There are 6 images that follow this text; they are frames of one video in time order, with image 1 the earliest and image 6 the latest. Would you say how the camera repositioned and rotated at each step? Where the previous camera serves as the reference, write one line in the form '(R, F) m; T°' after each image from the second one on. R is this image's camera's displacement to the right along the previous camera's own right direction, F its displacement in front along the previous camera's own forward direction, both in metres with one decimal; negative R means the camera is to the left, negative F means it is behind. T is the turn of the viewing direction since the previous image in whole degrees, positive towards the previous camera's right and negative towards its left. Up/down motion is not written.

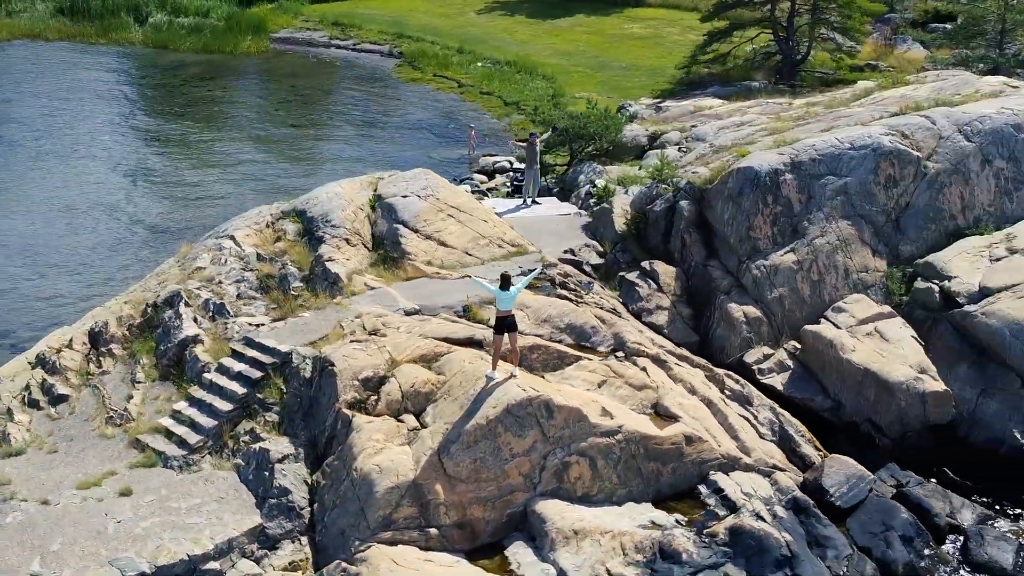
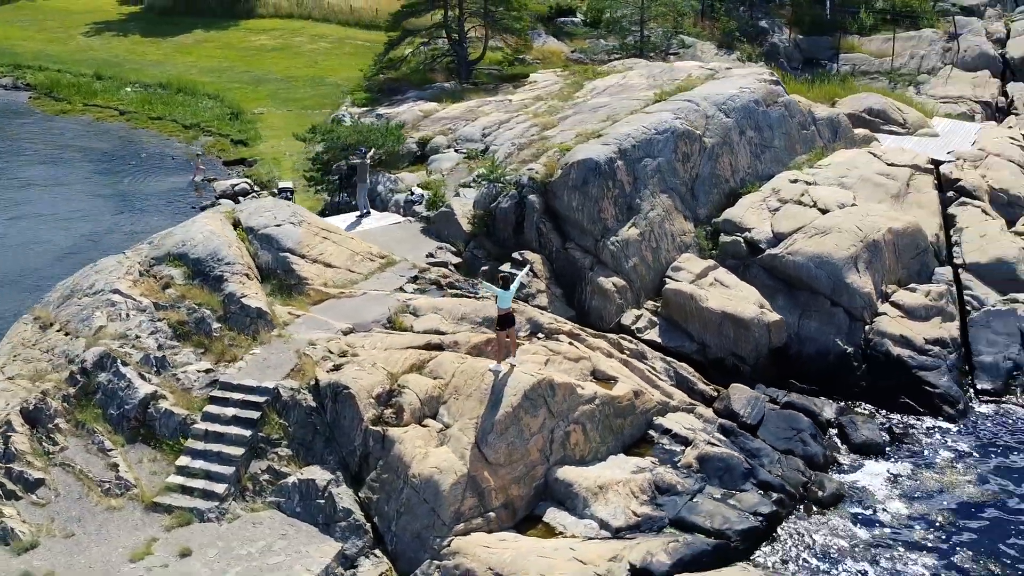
(-7.4, -0.5) m; +23°
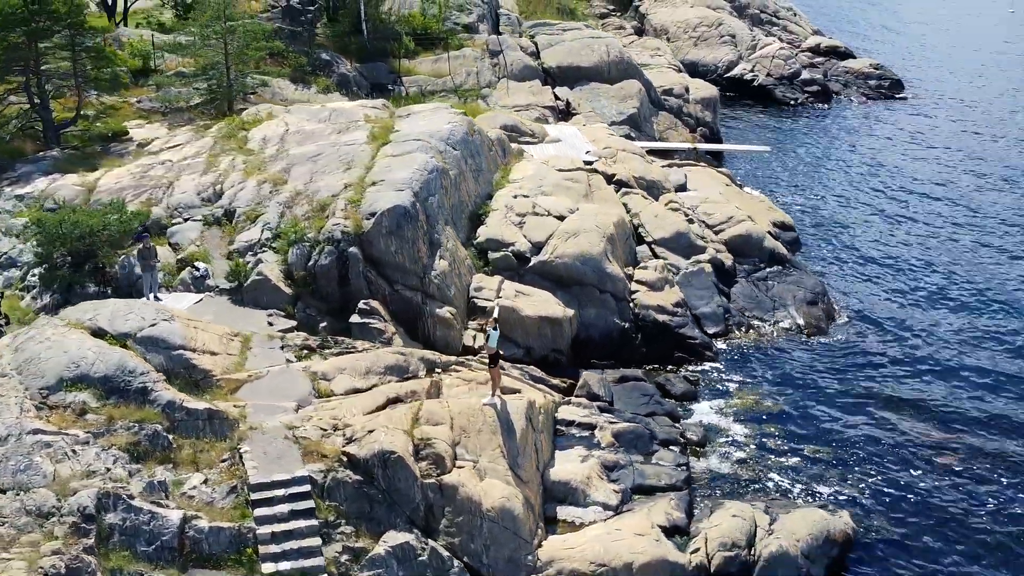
(-10.6, +0.4) m; +31°
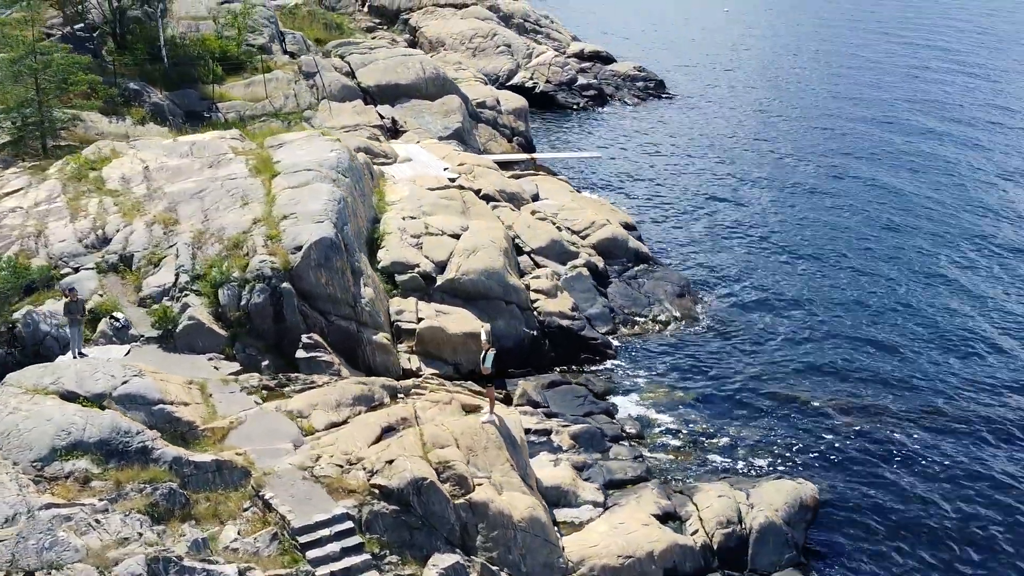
(-5.2, -0.5) m; +14°
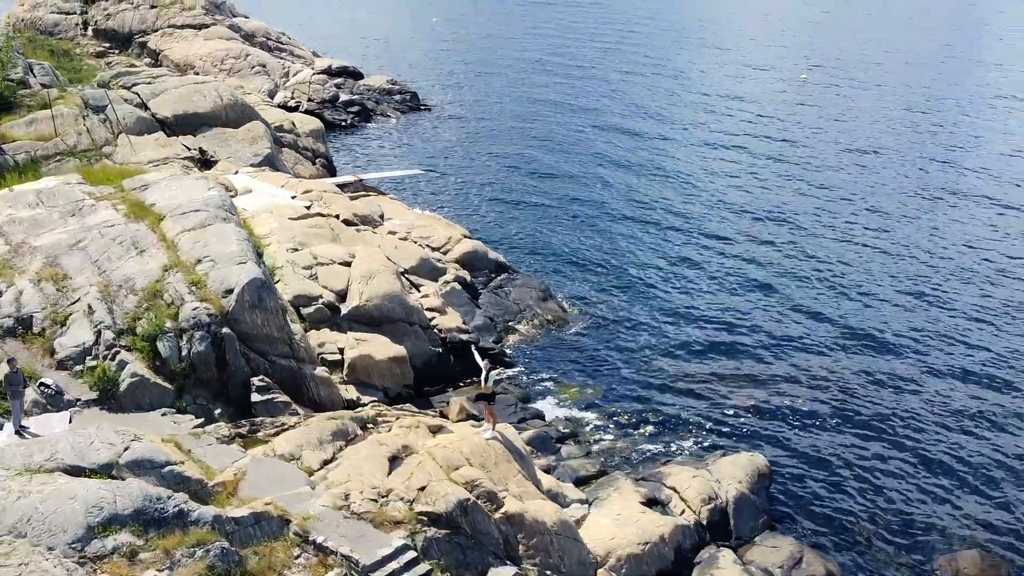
(-6.2, -0.4) m; +16°
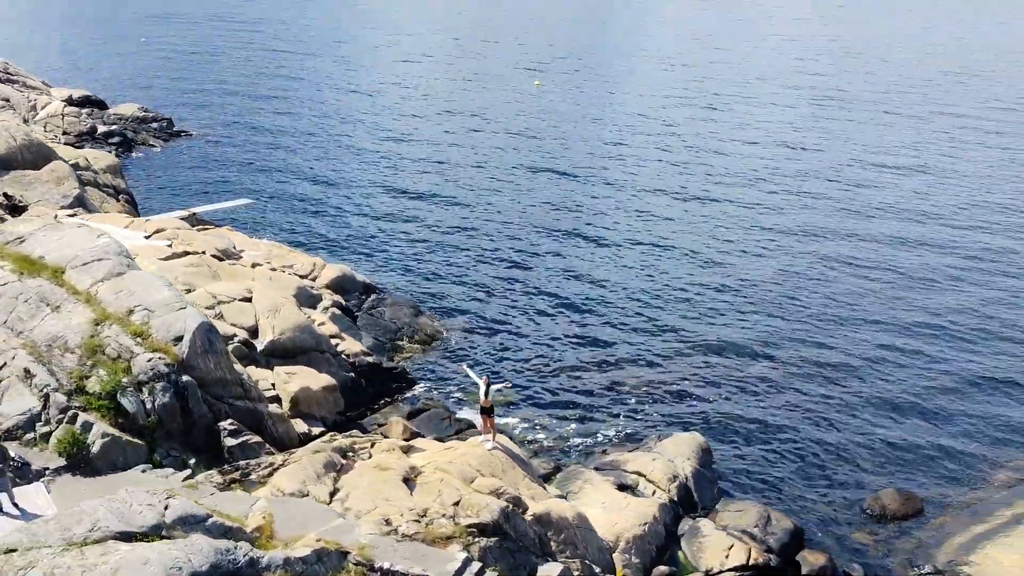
(-6.5, -0.6) m; +16°
